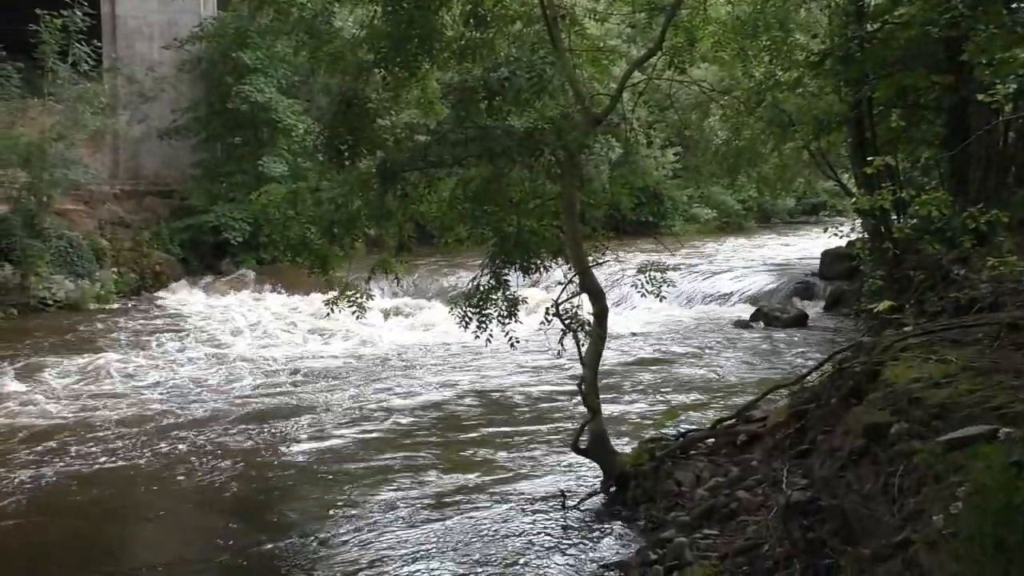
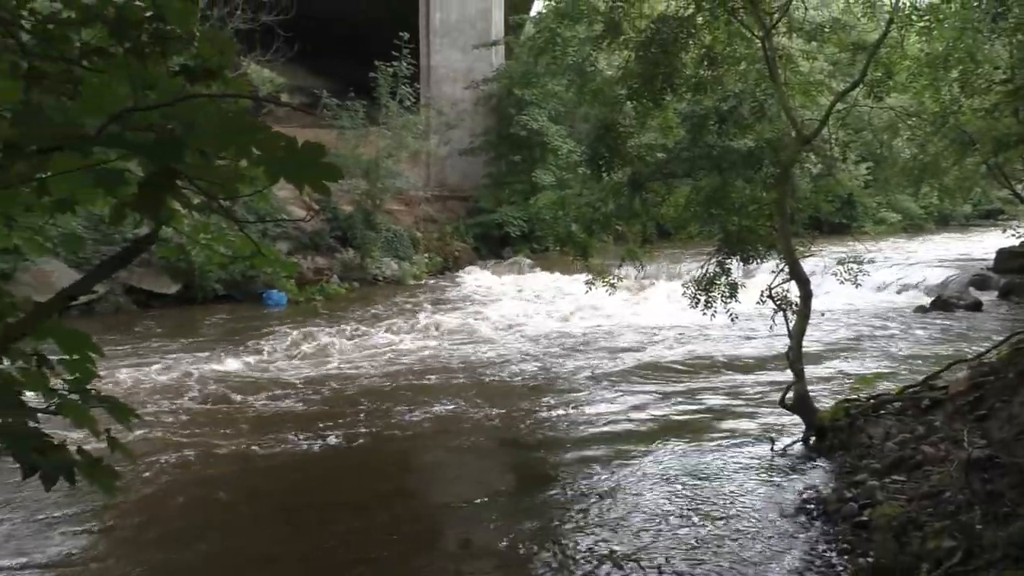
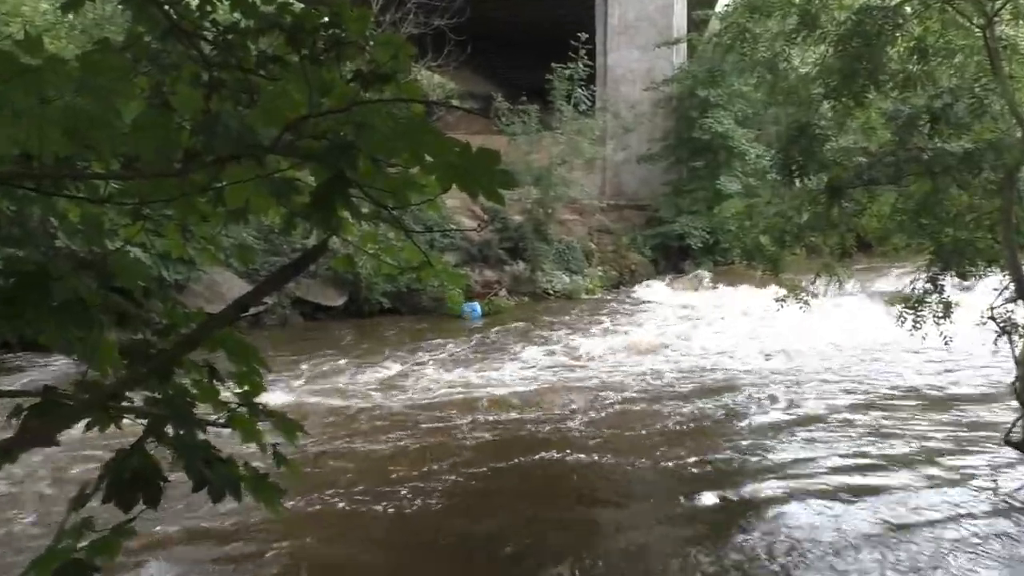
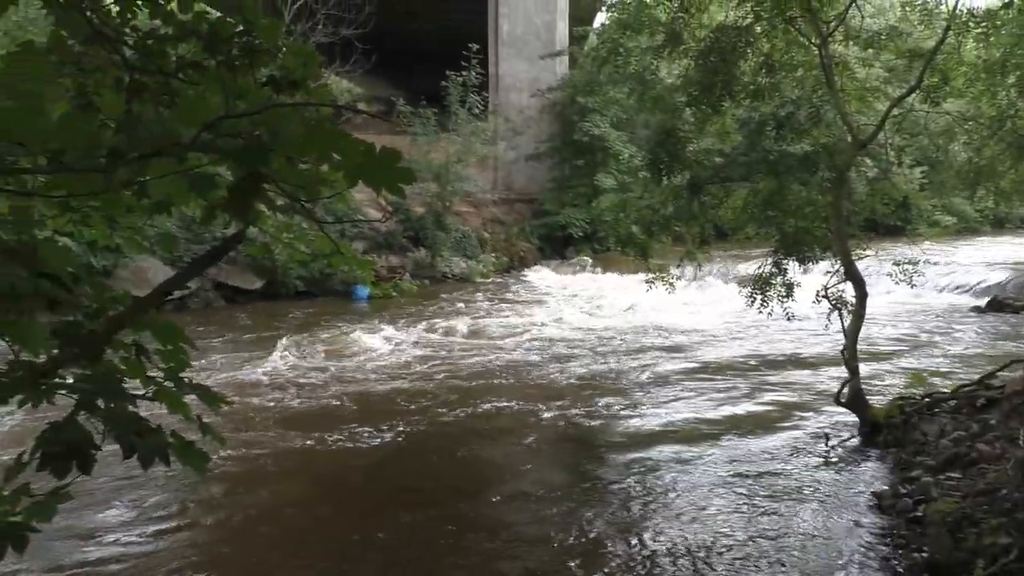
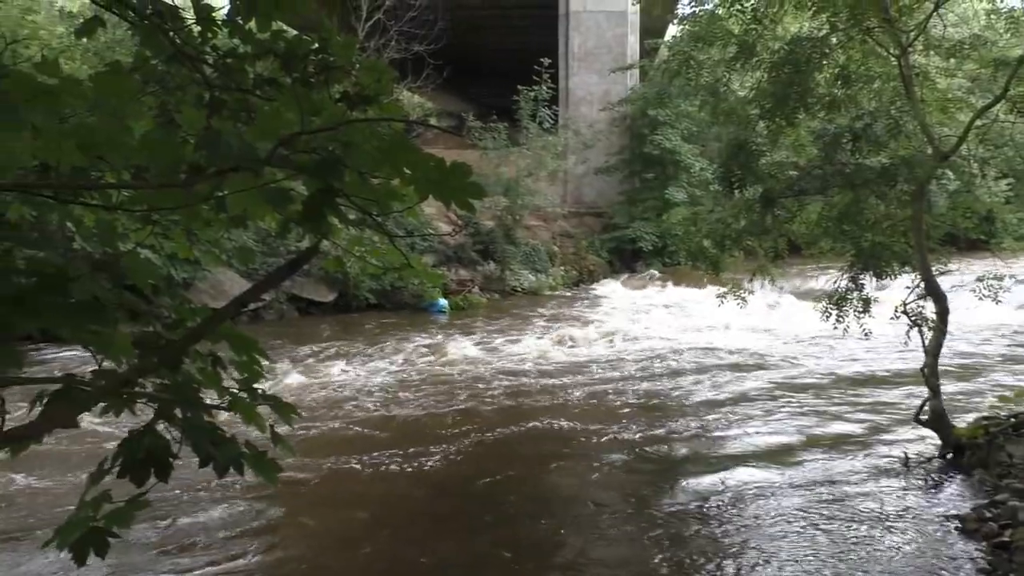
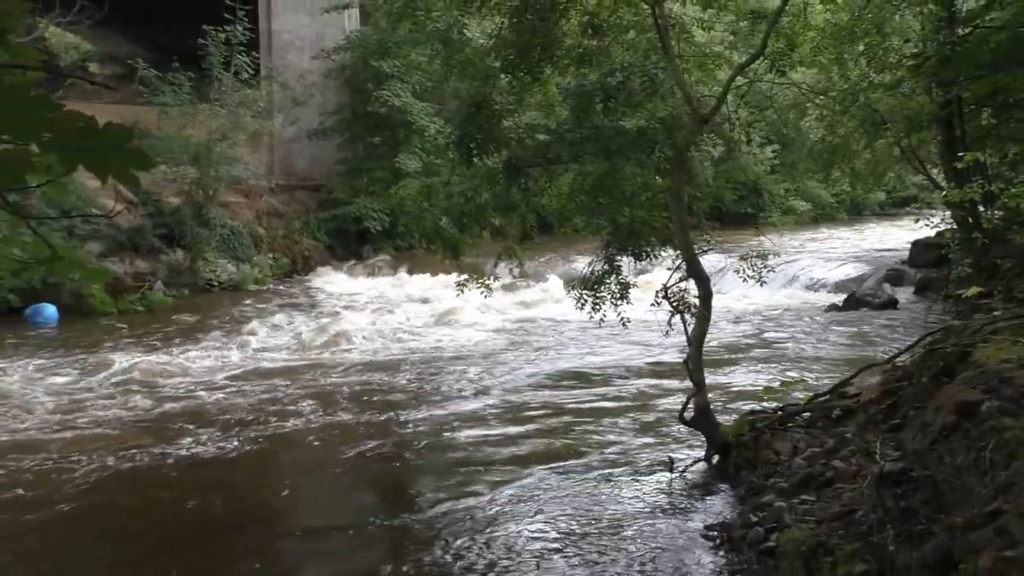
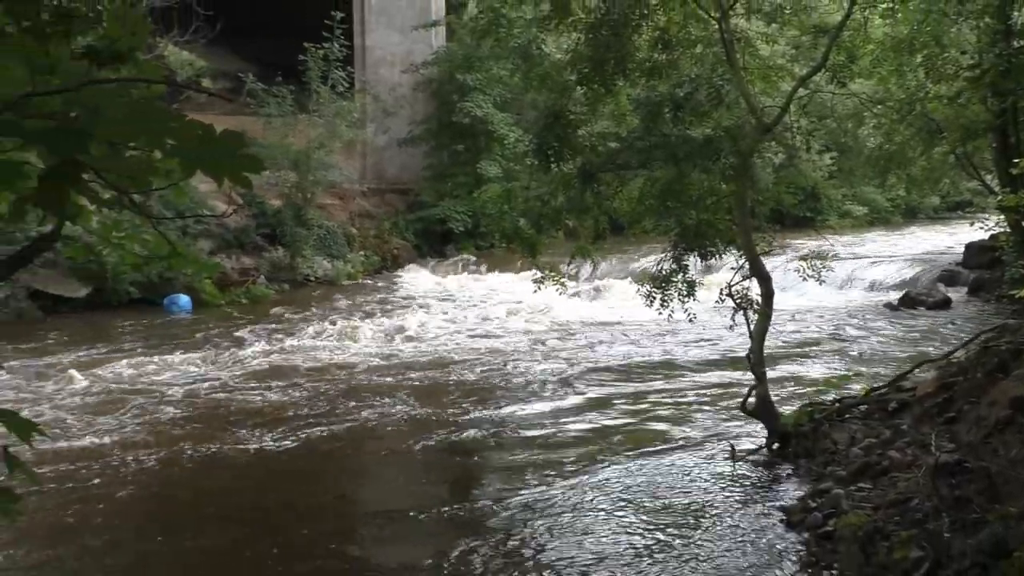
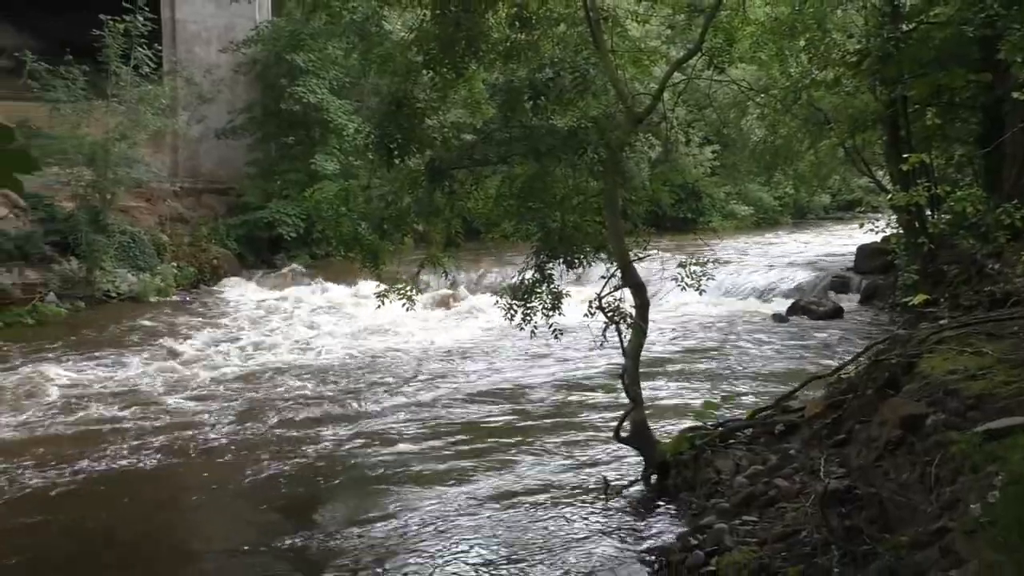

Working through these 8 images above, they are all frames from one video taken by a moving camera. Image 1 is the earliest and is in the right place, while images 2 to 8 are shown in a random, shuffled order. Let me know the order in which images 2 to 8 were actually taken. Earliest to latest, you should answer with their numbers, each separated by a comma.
8, 6, 7, 2, 4, 5, 3
